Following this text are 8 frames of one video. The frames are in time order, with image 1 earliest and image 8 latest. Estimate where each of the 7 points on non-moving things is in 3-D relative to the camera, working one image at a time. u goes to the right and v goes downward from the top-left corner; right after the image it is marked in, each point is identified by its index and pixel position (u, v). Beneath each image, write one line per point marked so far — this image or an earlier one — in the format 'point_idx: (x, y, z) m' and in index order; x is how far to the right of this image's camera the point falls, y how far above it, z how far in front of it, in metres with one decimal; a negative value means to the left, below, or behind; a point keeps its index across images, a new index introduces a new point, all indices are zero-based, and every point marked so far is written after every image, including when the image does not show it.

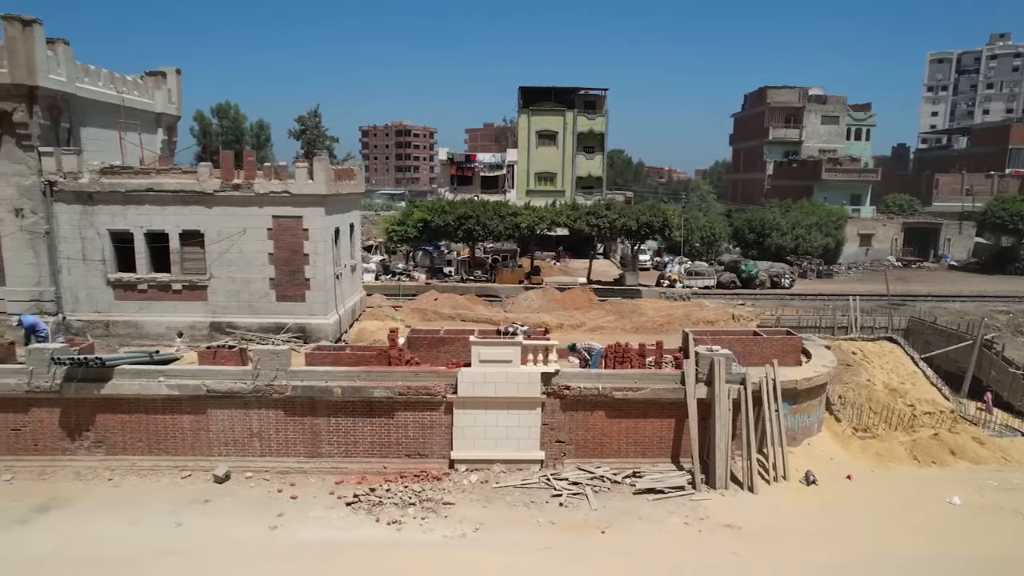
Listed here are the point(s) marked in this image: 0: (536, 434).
0: (+0.7, -4.6, +14.7) m
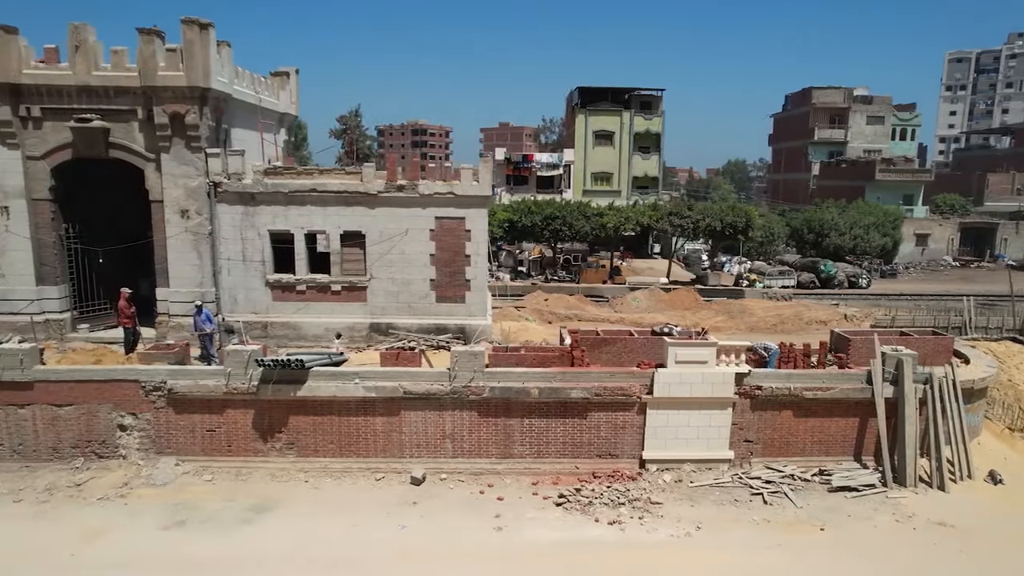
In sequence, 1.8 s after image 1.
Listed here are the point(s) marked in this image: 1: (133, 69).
0: (+6.8, -4.7, +14.8) m
1: (-13.4, +7.8, +16.5) m
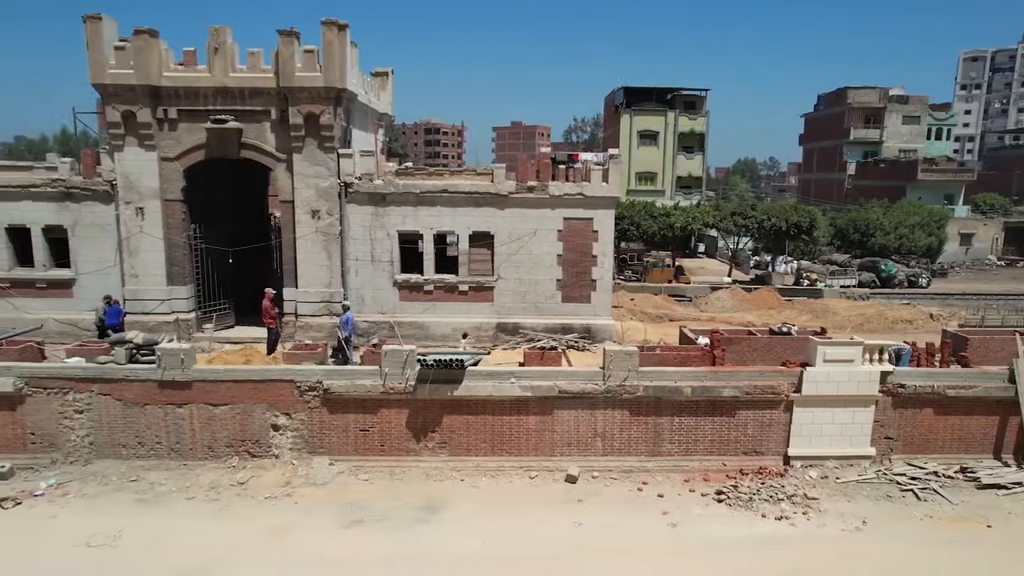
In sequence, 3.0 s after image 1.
0: (+11.6, -4.7, +15.0) m
1: (-8.6, +7.8, +16.6) m
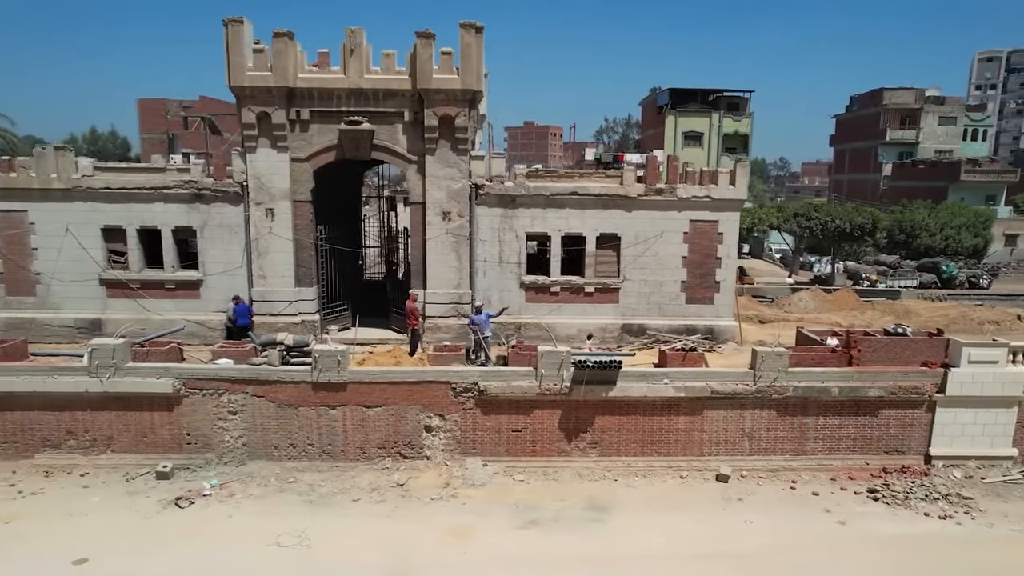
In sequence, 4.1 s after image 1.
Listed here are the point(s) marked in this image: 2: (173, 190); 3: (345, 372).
0: (+16.4, -4.7, +15.2) m
1: (-3.8, +7.8, +16.6) m
2: (-12.5, +3.7, +17.0) m
3: (-5.1, -2.6, +14.3) m
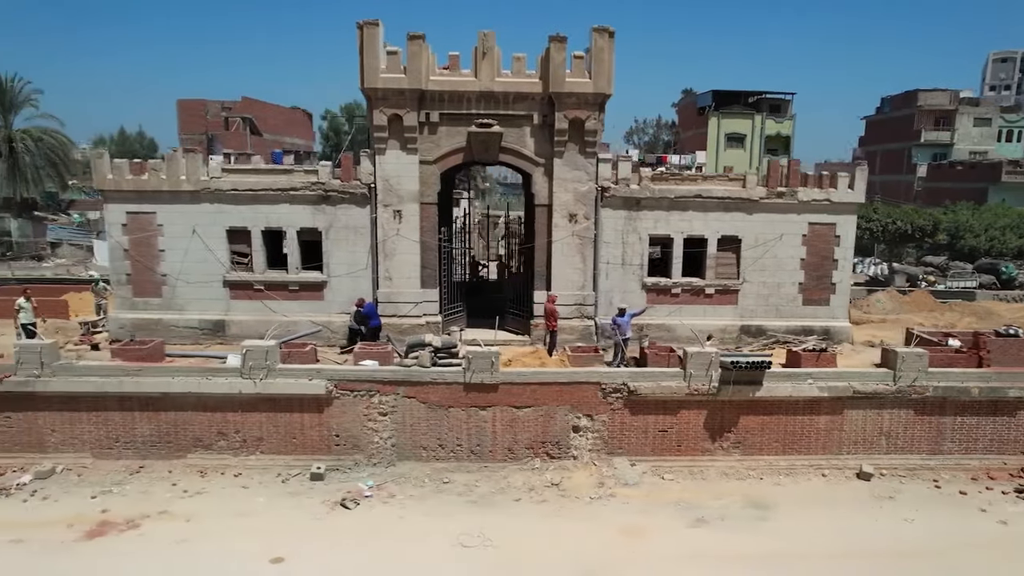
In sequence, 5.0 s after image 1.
0: (+21.1, -4.8, +15.4) m
1: (+0.9, +7.7, +16.8) m
2: (-7.8, +3.6, +17.1) m
3: (-0.5, -2.7, +14.5) m
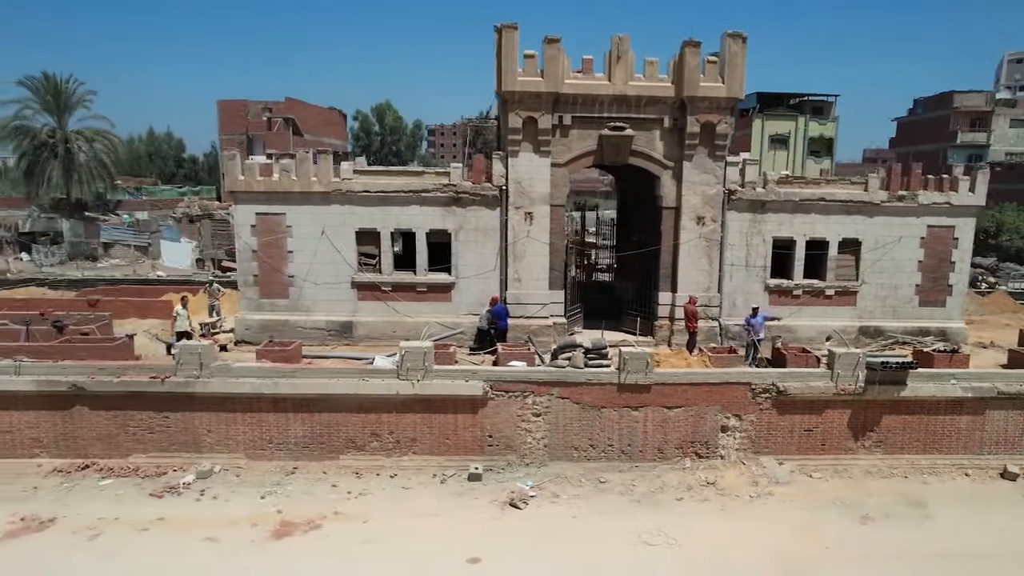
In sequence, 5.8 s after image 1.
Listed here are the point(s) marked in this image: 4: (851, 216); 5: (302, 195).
0: (+26.0, -4.8, +15.6) m
1: (+5.7, +7.7, +16.9) m
2: (-3.0, +3.5, +17.3) m
3: (+4.4, -2.7, +14.6) m
4: (+13.1, +2.8, +17.9) m
5: (-7.9, +3.5, +17.3) m
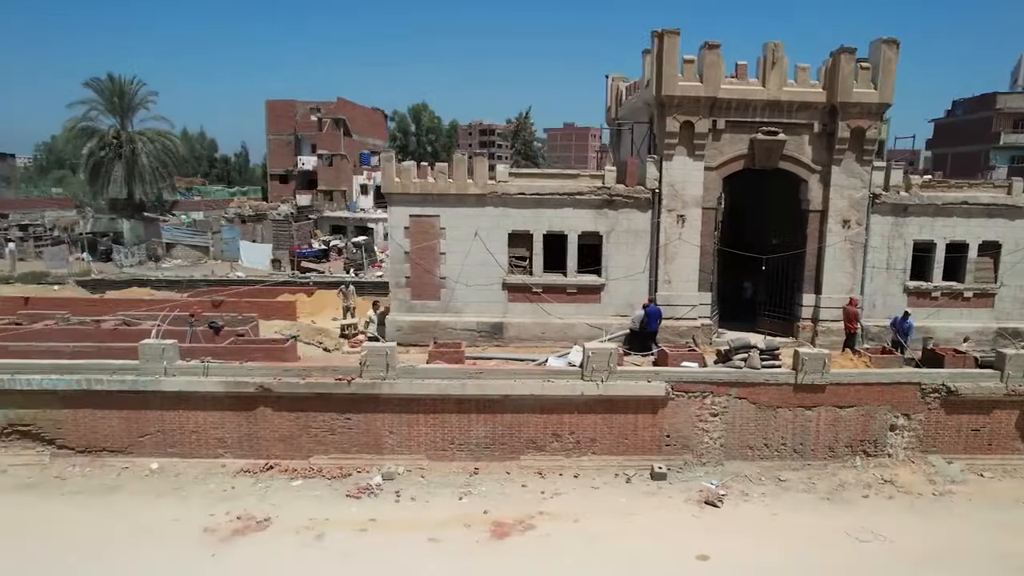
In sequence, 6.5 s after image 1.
0: (+31.7, -4.9, +16.0) m
1: (+11.5, +7.6, +17.2) m
2: (+2.8, +3.5, +17.5) m
3: (+10.2, -2.8, +14.9) m
4: (+18.9, +2.8, +18.2) m
5: (-2.1, +3.4, +17.5) m
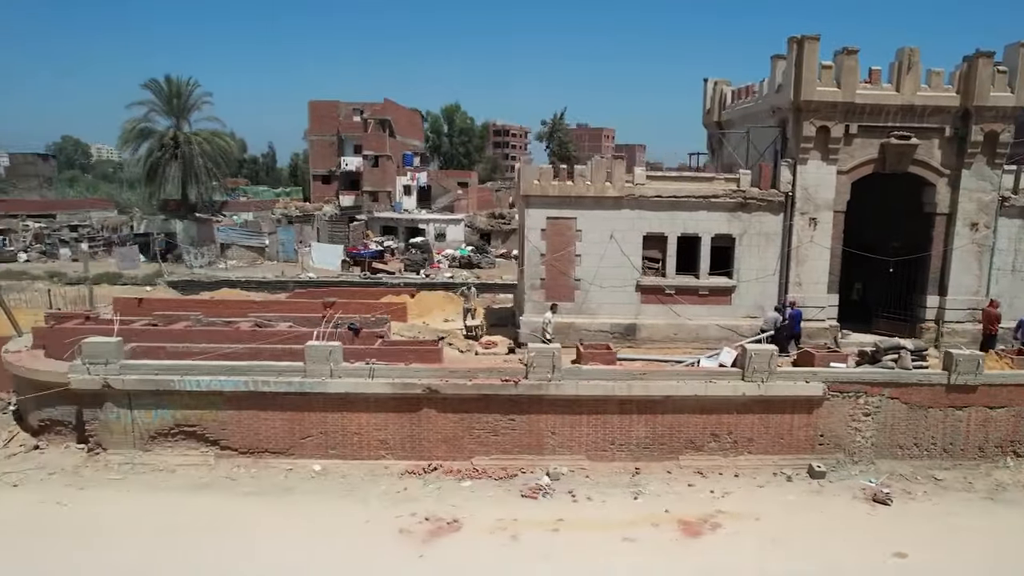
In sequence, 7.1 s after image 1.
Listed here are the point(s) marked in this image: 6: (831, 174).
0: (+36.9, -5.0, +16.2) m
1: (+16.7, +7.5, +17.4) m
2: (+8.0, +3.4, +17.6) m
3: (+15.4, -2.9, +15.1) m
4: (+24.1, +2.7, +18.4) m
5: (+3.1, +3.3, +17.6) m
6: (+12.1, +4.3, +17.5) m
